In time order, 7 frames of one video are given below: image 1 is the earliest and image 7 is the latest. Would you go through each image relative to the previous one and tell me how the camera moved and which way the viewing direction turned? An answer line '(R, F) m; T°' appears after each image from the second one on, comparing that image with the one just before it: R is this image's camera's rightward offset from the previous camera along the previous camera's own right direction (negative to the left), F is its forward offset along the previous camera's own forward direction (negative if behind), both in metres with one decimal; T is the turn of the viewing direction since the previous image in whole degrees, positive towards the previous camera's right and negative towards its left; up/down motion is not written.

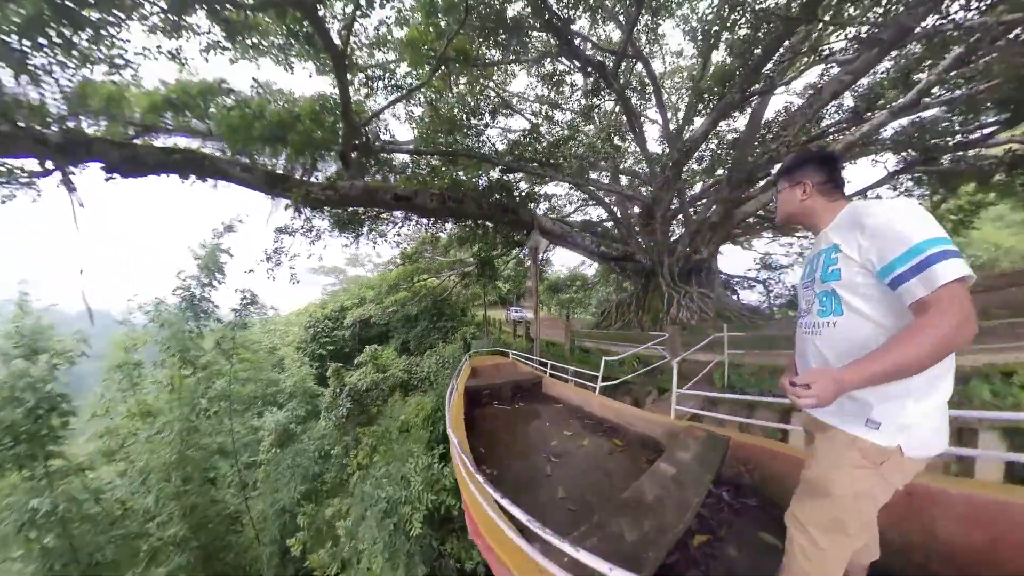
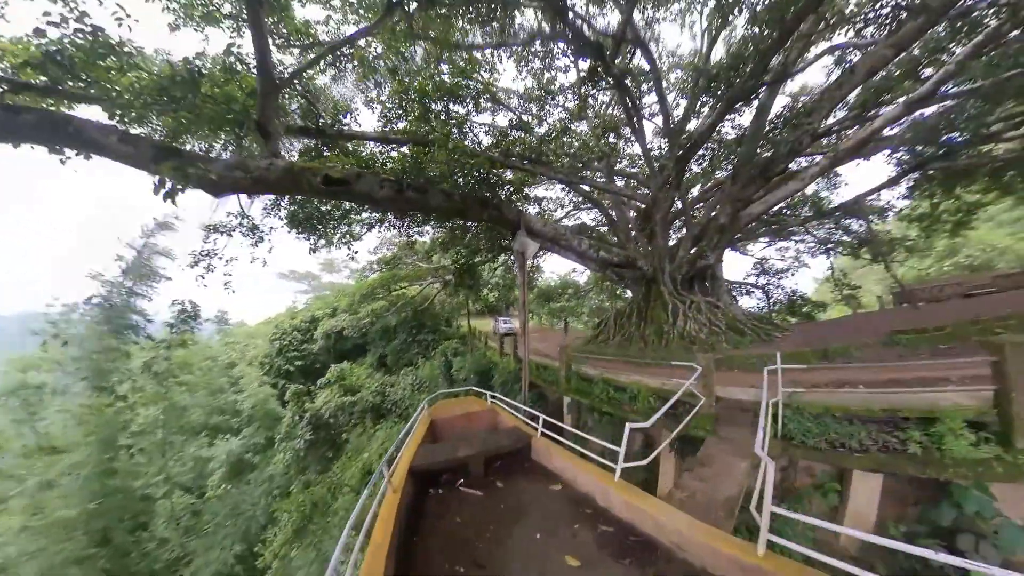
(+0.1, +1.0) m; +2°
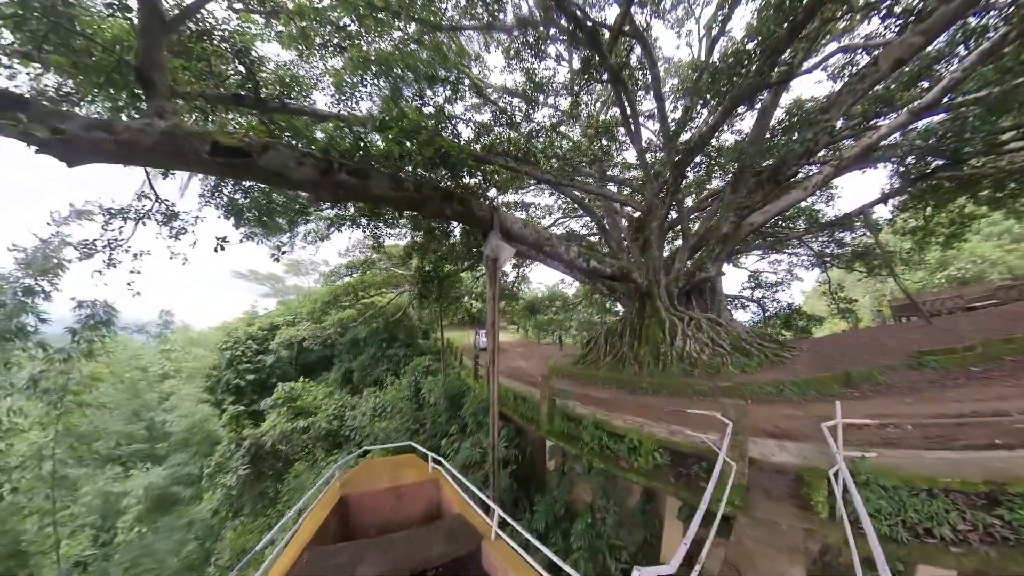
(+0.2, +0.9) m; +2°
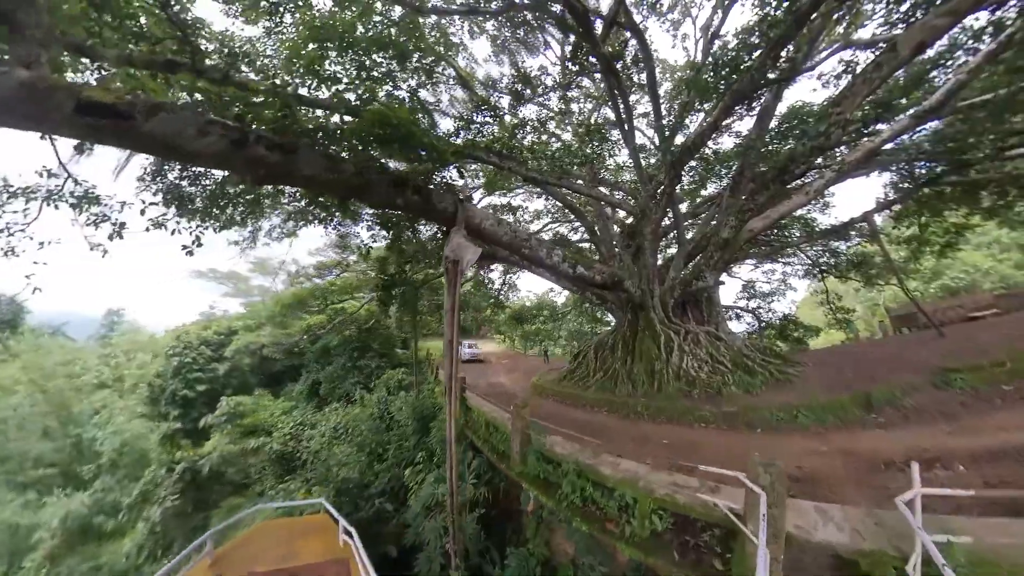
(+0.2, +0.7) m; +2°
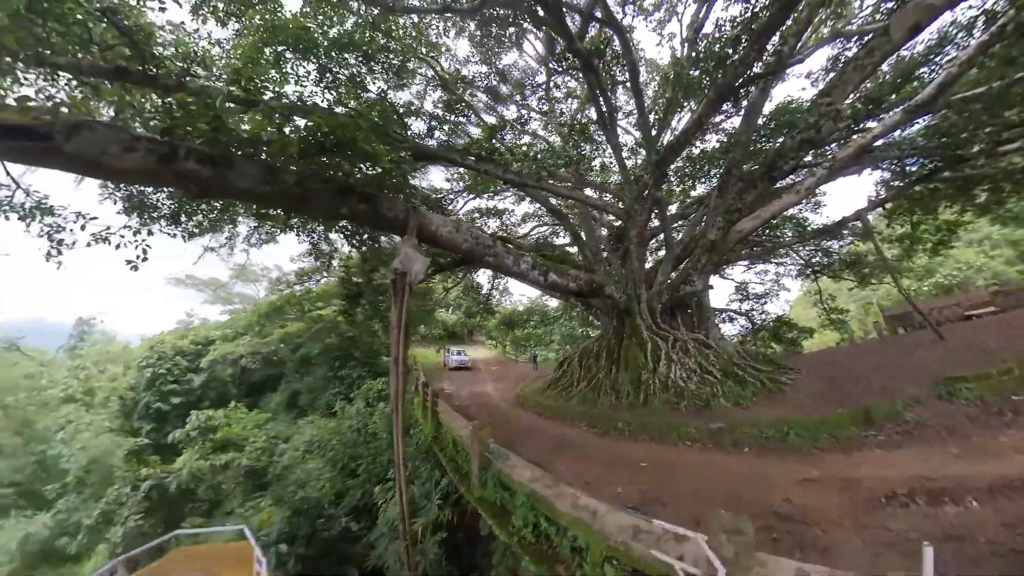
(+0.4, +0.3) m; 0°
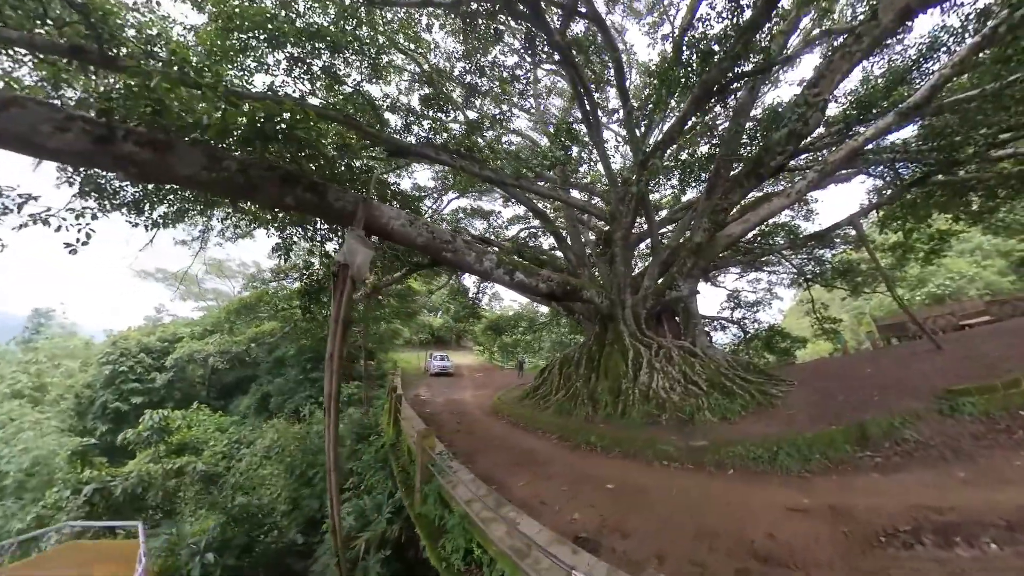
(+0.4, +0.3) m; +1°
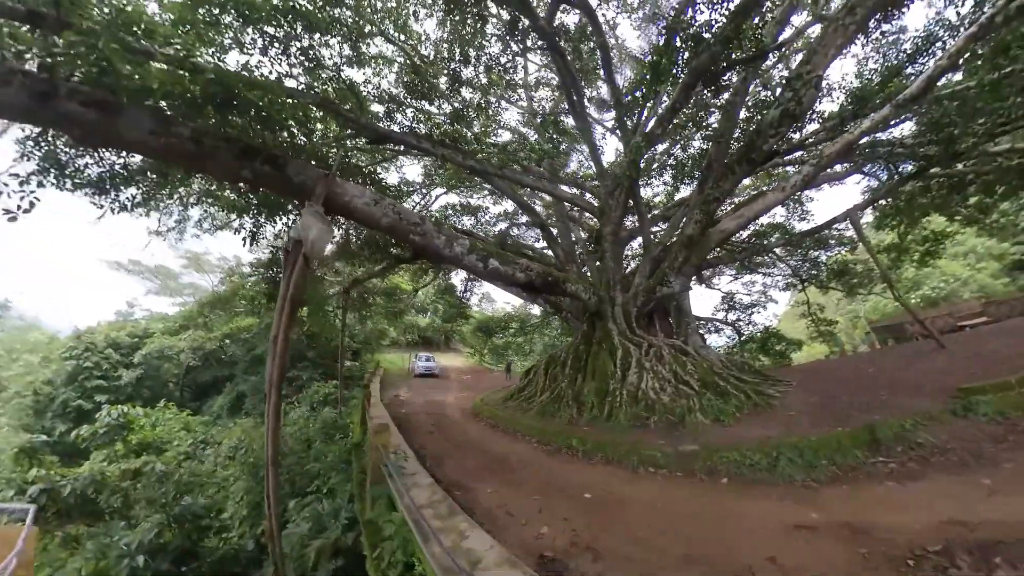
(+0.3, +0.3) m; +1°
